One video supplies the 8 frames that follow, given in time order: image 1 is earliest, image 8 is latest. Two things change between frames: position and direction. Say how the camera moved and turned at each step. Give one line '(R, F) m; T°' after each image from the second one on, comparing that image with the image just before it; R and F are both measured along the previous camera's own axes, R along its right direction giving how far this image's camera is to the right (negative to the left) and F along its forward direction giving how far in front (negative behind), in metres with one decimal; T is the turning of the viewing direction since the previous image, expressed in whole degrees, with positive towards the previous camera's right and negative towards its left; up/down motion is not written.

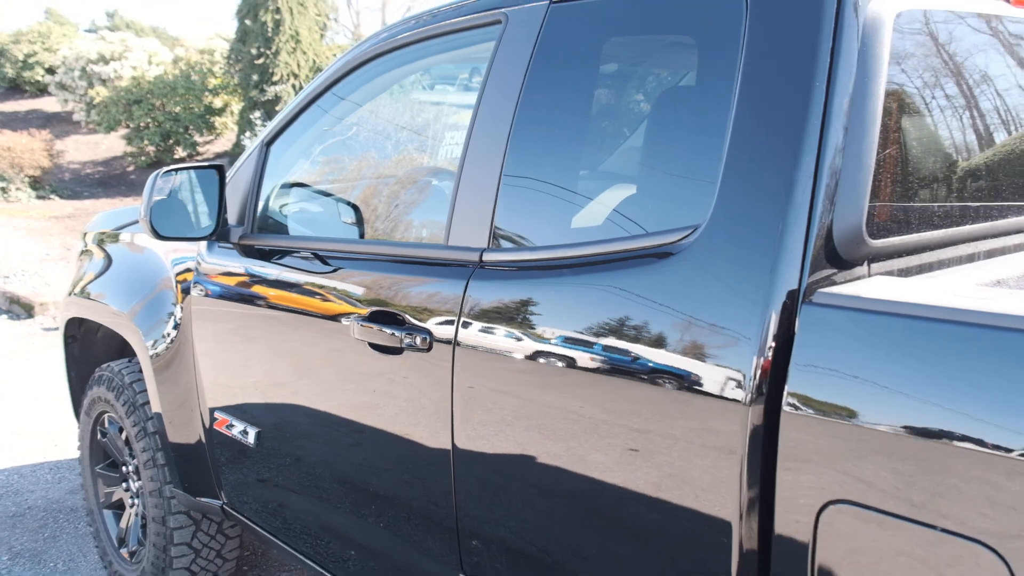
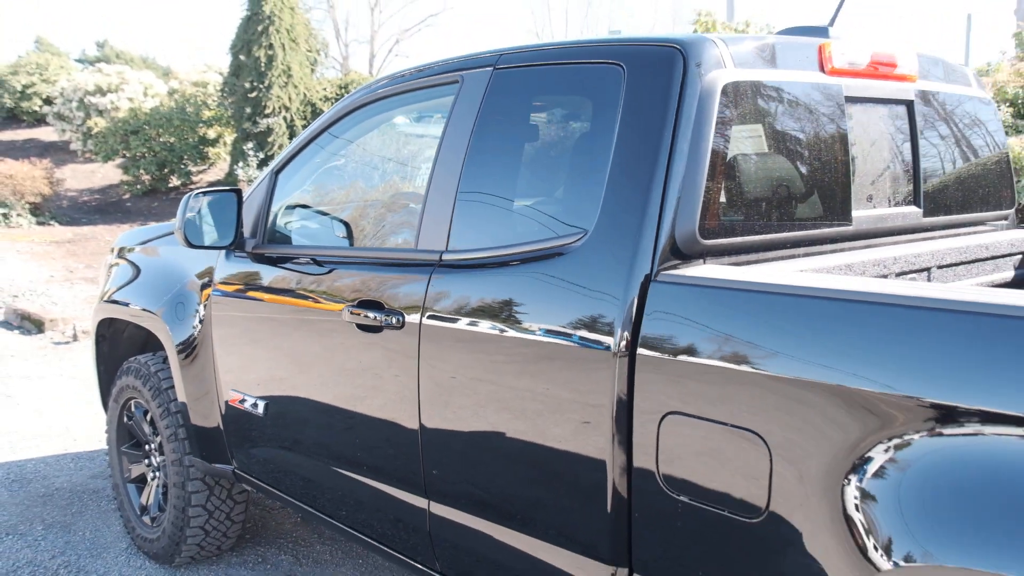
(+0.1, -0.5) m; +1°
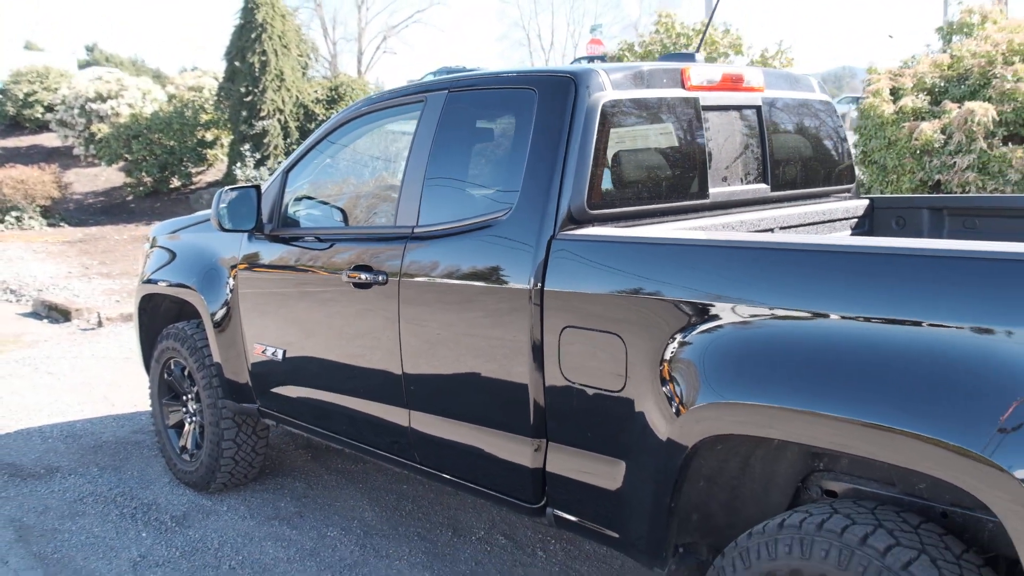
(+0.1, -0.7) m; 0°
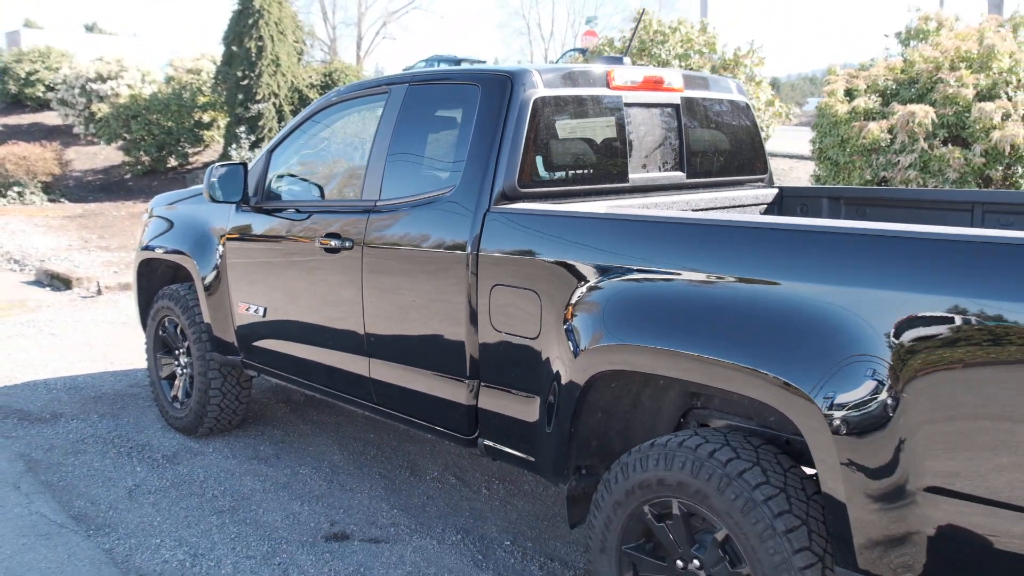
(+0.2, -0.5) m; 0°
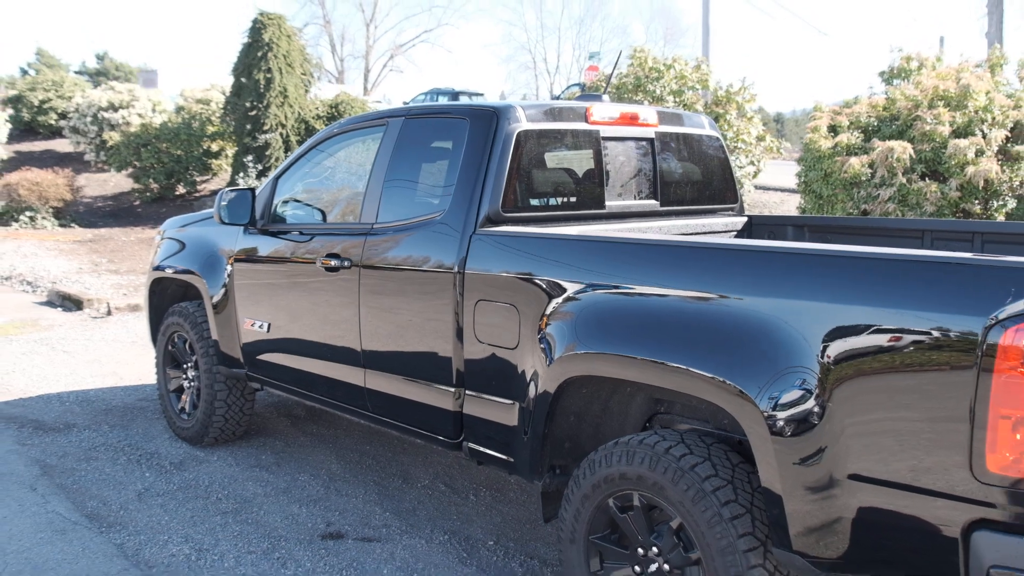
(+0.1, -0.3) m; 0°
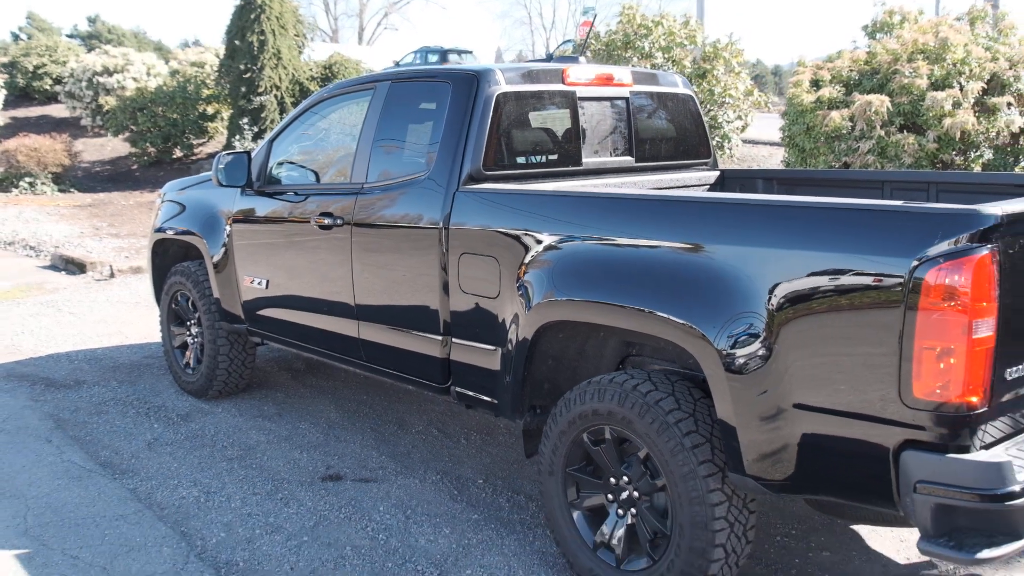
(+0.1, -0.2) m; 0°
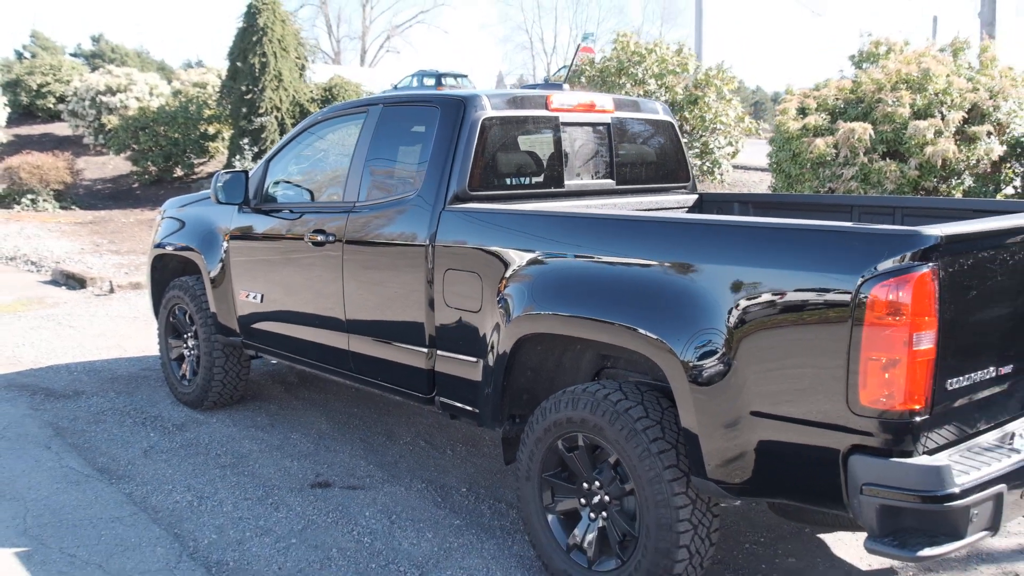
(+0.1, -0.2) m; 0°
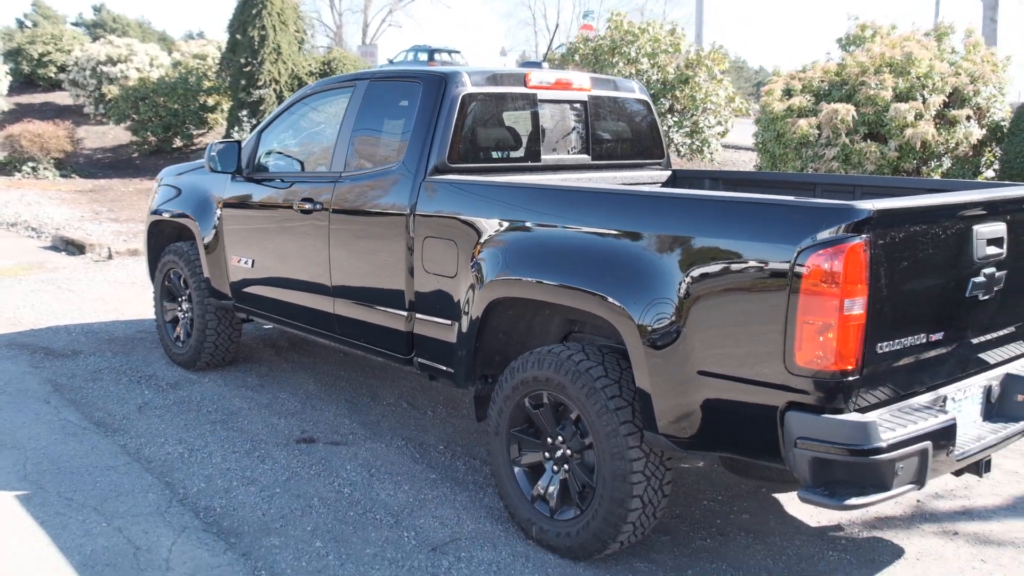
(+0.1, -0.2) m; 0°
